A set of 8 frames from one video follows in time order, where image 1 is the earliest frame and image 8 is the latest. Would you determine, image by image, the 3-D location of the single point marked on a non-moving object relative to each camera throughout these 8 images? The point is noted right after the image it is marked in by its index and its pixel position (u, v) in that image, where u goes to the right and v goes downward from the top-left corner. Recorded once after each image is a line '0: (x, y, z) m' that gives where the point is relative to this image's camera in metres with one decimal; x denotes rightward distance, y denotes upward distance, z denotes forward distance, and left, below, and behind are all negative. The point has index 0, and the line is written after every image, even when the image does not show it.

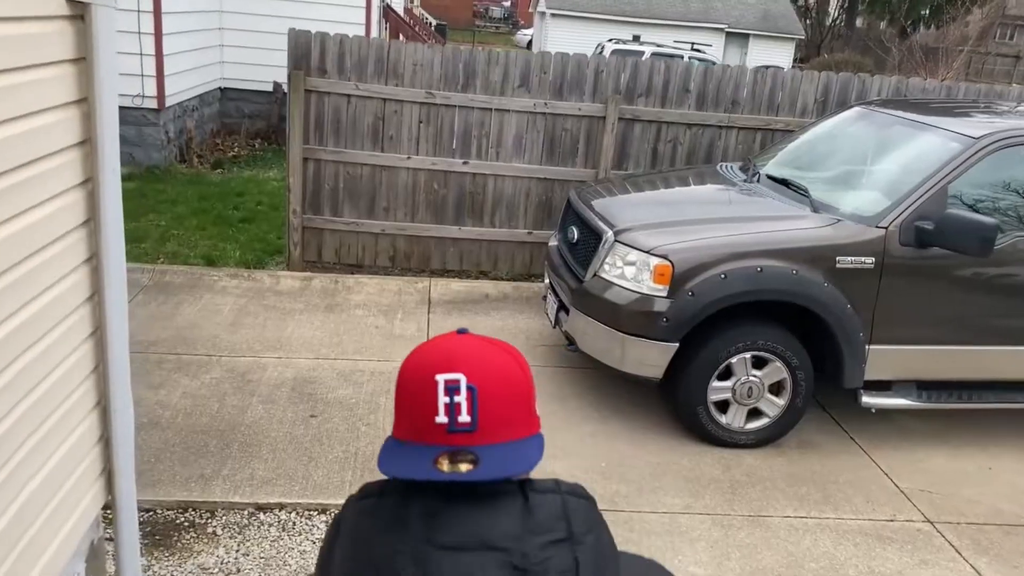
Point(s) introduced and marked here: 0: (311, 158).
0: (-1.7, +1.1, +7.1) m
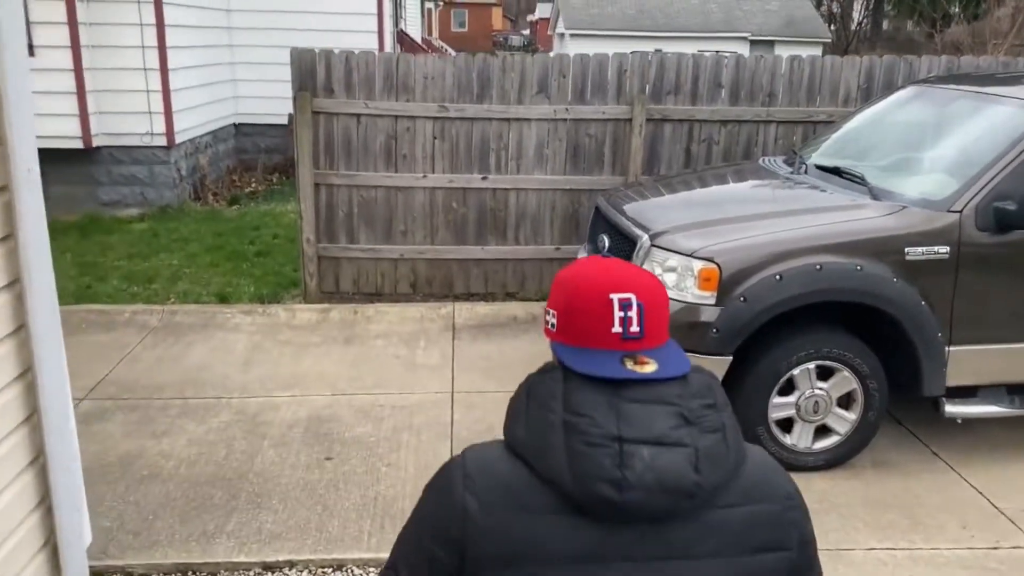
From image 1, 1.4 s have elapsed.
0: (-1.5, +0.8, +6.7) m
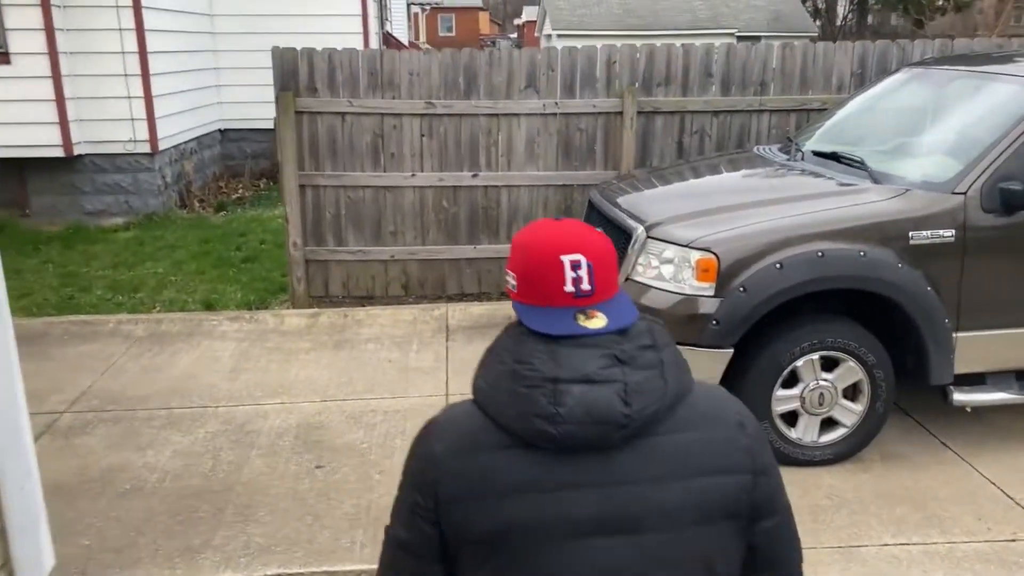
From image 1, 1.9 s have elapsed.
0: (-1.6, +0.8, +6.6) m
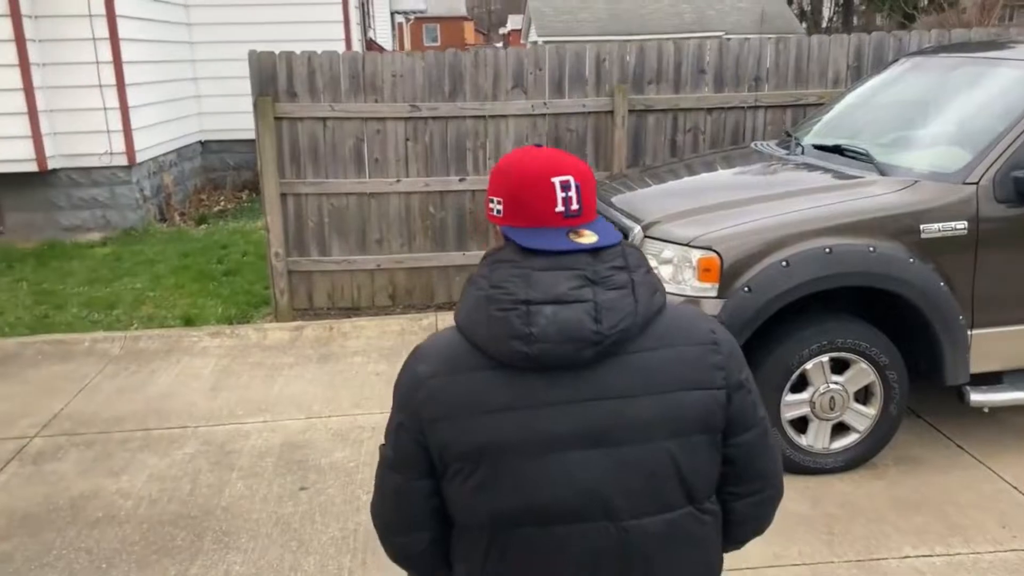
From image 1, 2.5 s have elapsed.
0: (-1.7, +0.7, +6.3) m
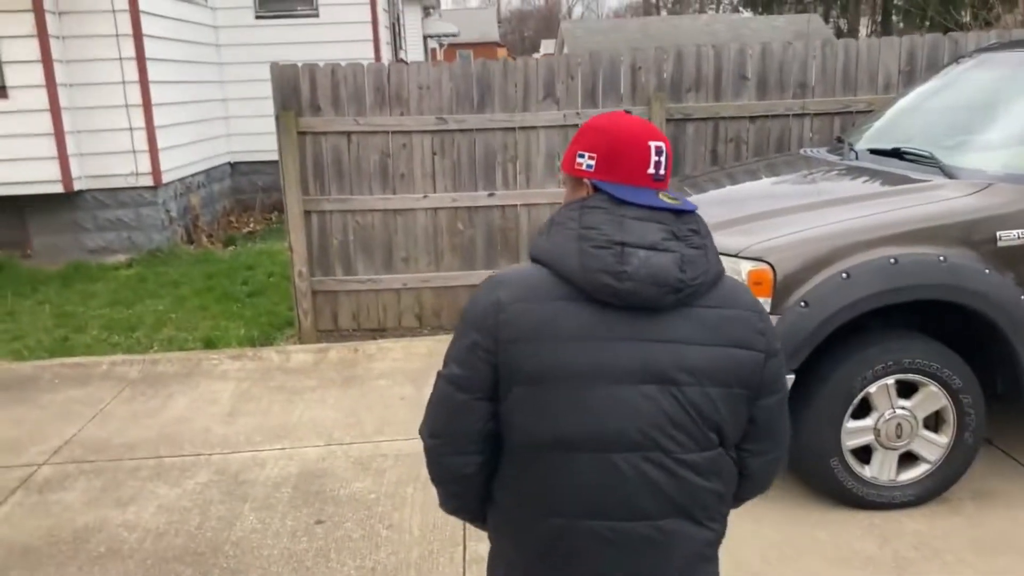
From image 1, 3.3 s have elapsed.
0: (-1.4, +0.6, +6.1) m
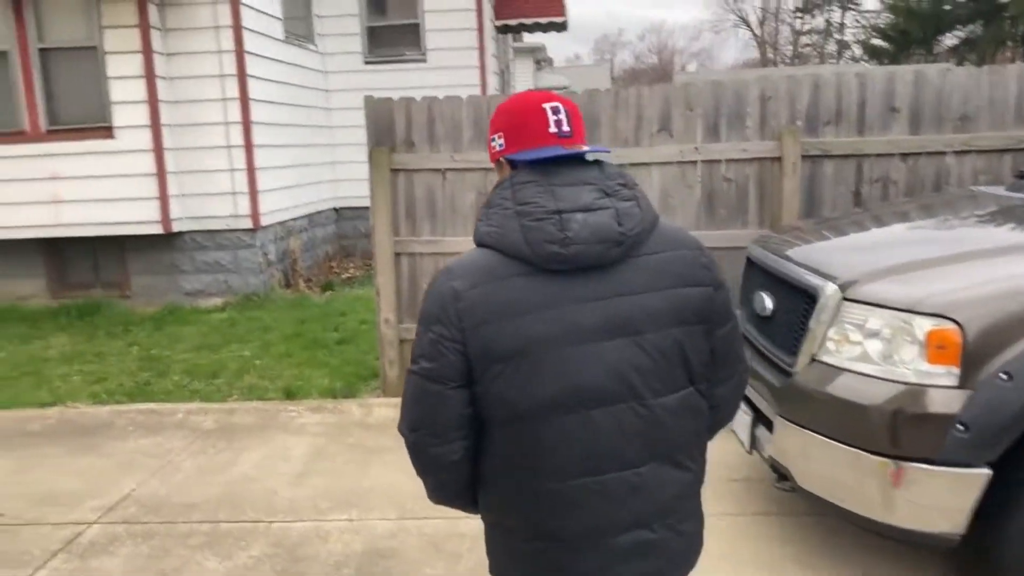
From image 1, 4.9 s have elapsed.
0: (-0.7, +0.2, +5.6) m
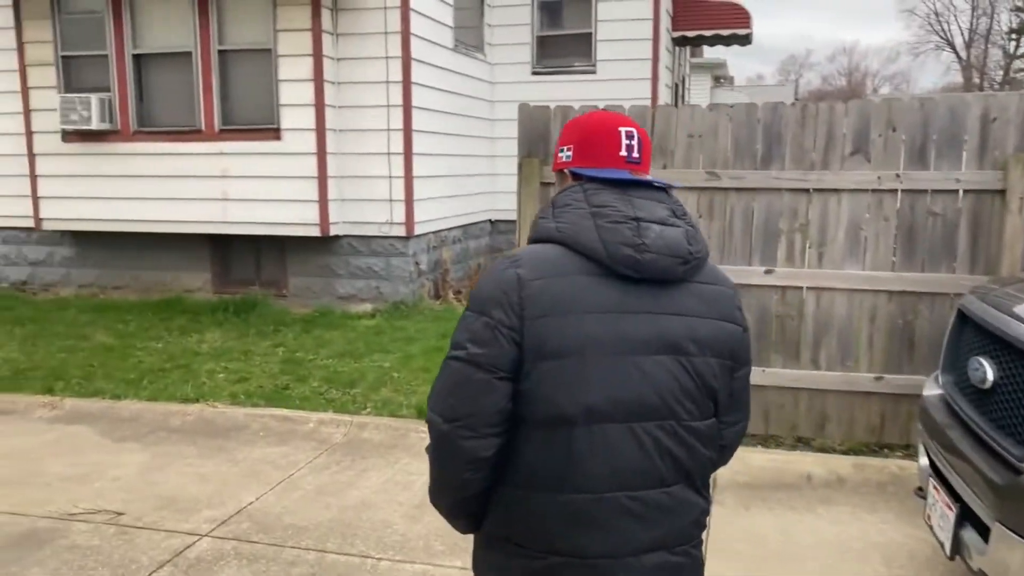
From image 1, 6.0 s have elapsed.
0: (+0.2, +0.1, +5.2) m
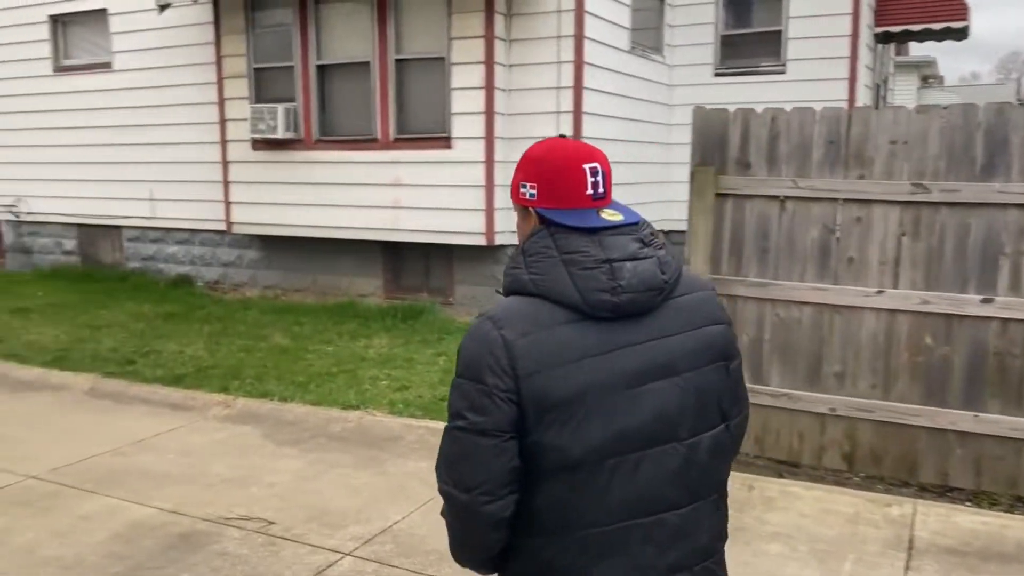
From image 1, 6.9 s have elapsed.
0: (+1.2, 0.0, +4.7) m
